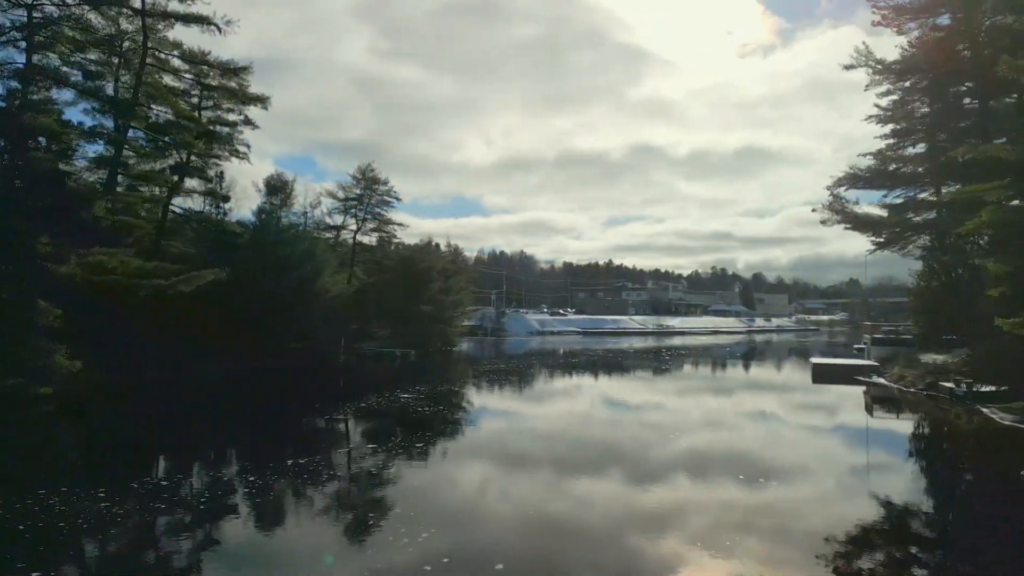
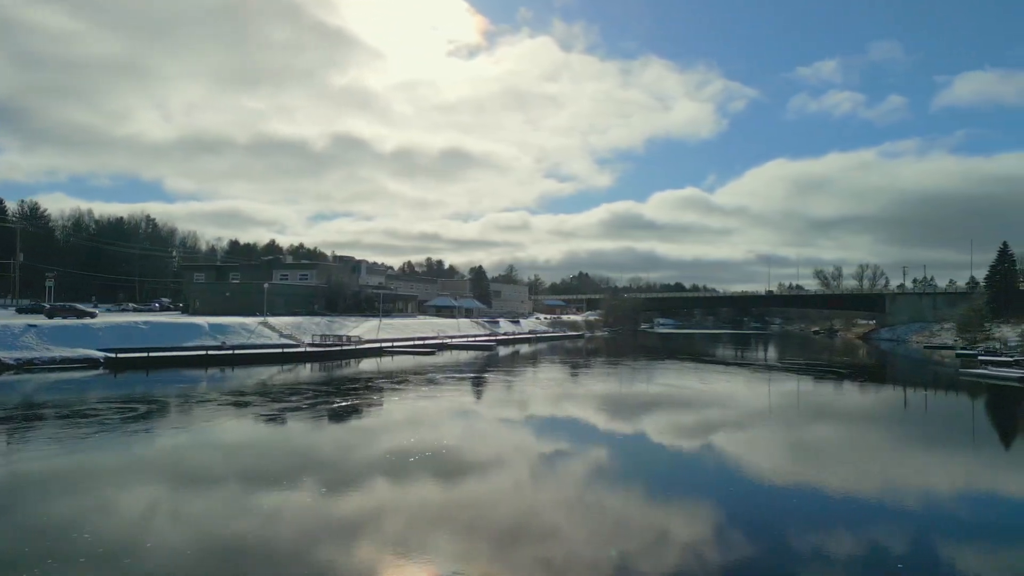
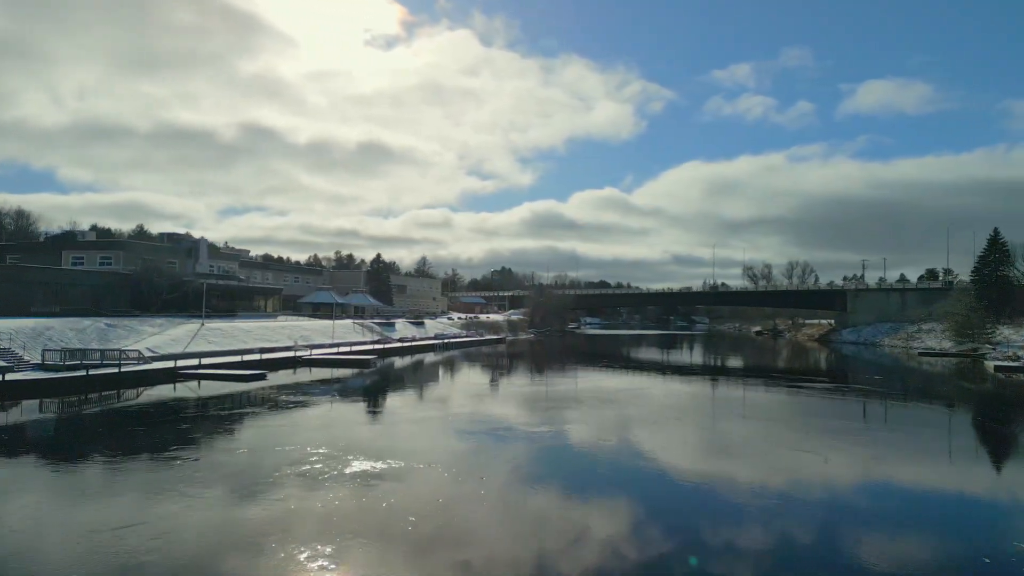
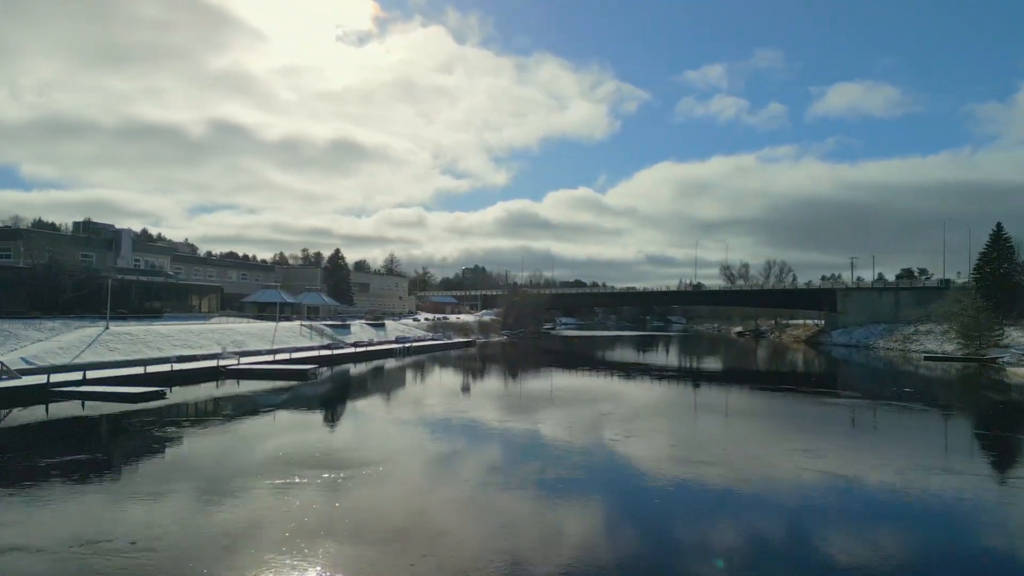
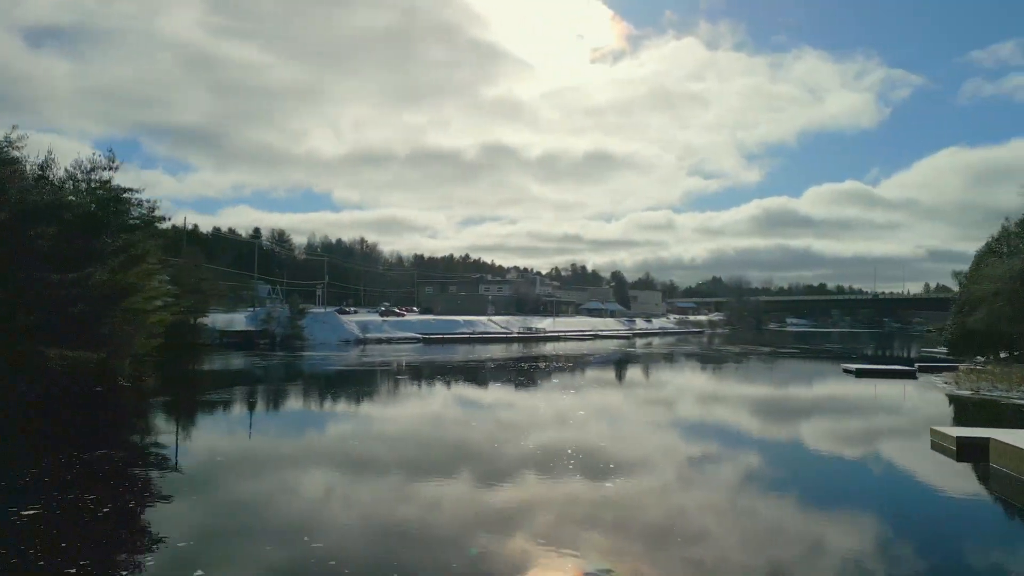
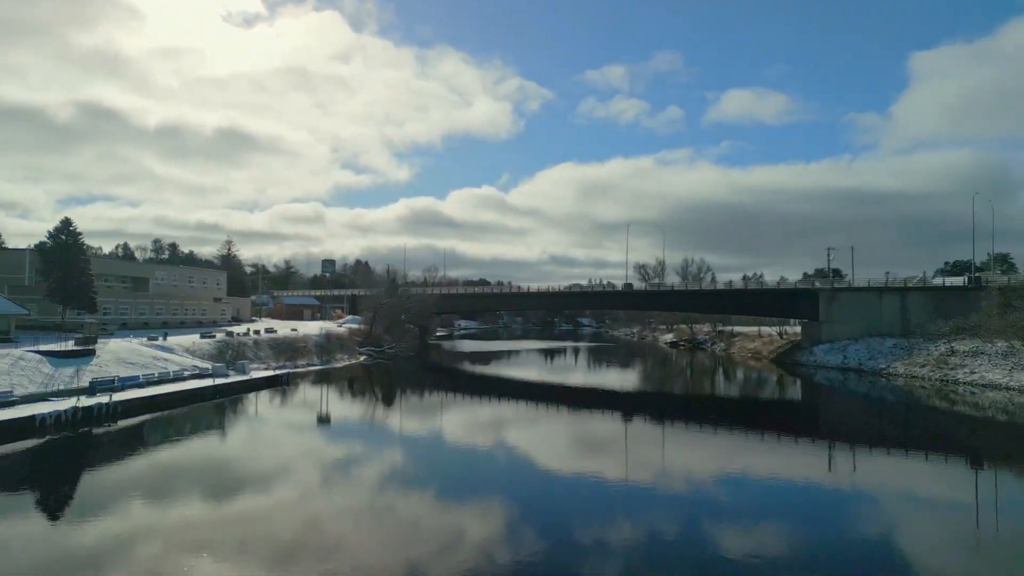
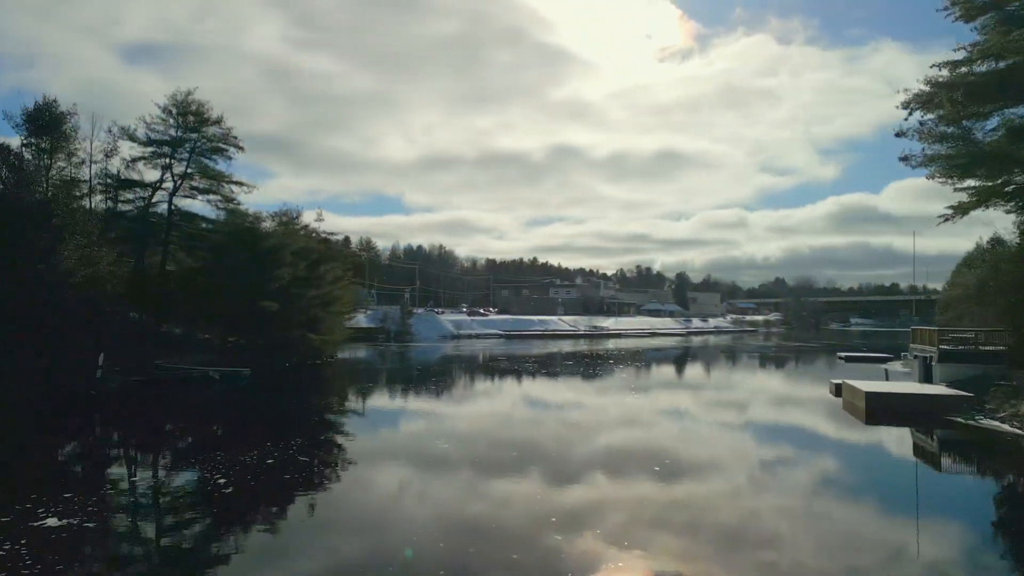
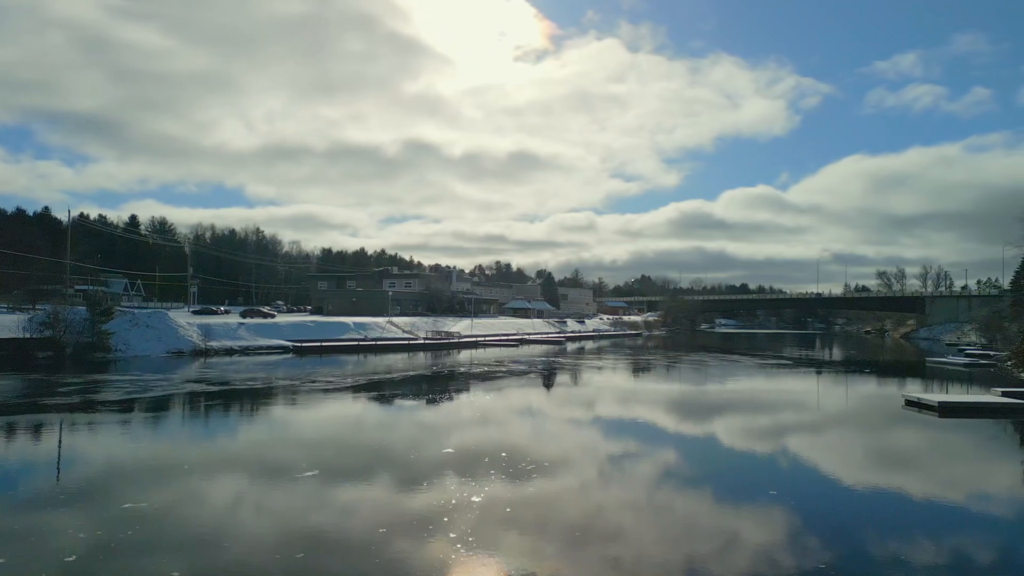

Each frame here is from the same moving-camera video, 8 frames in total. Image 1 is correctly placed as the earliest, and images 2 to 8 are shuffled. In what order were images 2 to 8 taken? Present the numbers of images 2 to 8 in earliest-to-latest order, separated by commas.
7, 5, 8, 2, 3, 4, 6
